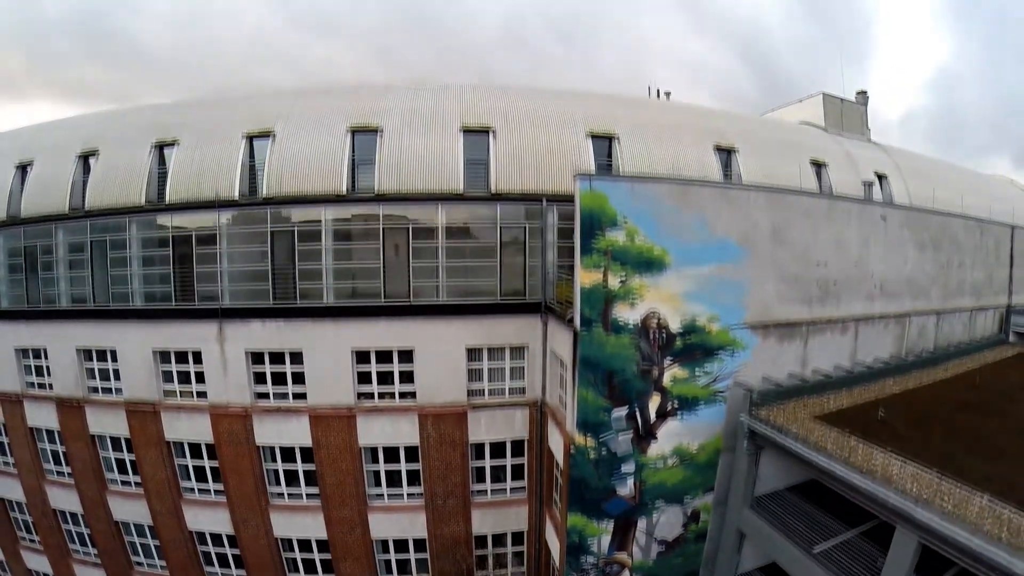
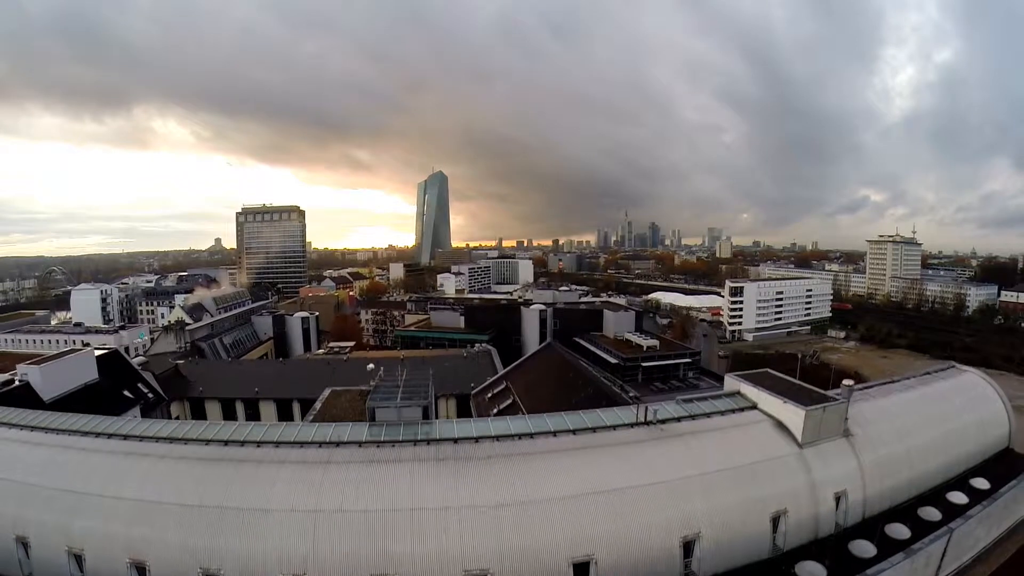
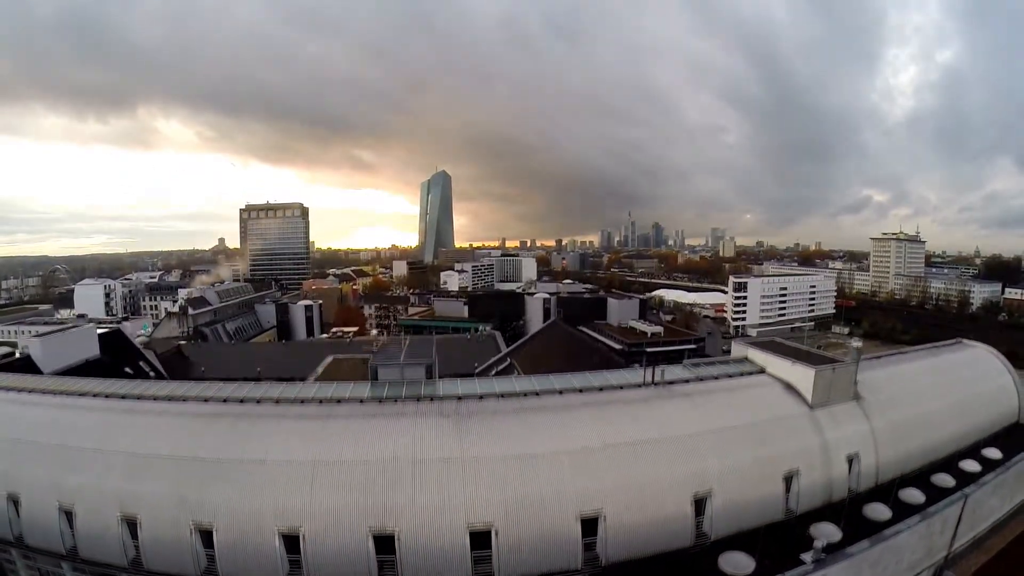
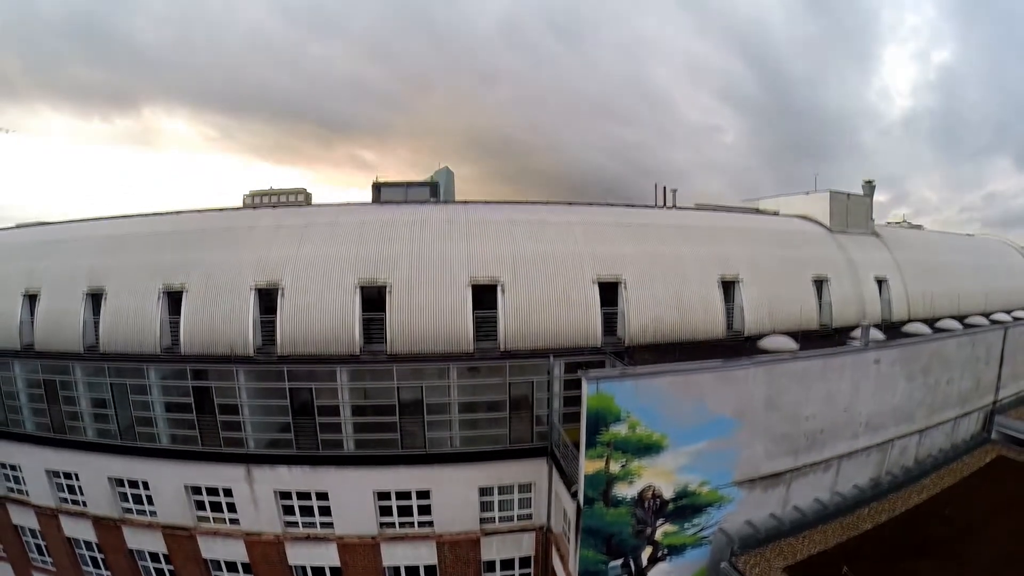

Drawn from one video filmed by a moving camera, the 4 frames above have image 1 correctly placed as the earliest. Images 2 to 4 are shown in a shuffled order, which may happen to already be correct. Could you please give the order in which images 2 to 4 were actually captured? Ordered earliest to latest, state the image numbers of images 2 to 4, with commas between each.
4, 3, 2
